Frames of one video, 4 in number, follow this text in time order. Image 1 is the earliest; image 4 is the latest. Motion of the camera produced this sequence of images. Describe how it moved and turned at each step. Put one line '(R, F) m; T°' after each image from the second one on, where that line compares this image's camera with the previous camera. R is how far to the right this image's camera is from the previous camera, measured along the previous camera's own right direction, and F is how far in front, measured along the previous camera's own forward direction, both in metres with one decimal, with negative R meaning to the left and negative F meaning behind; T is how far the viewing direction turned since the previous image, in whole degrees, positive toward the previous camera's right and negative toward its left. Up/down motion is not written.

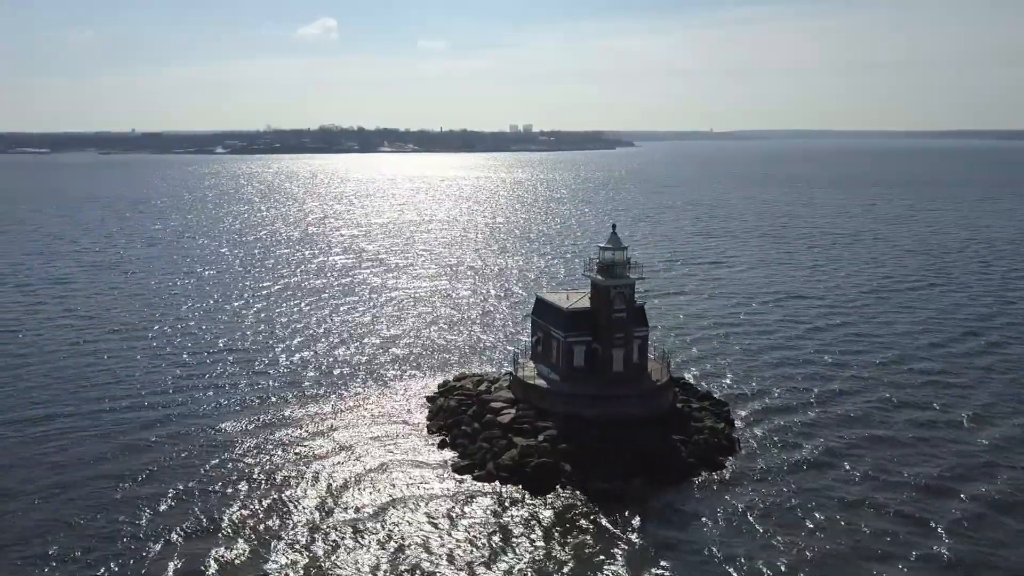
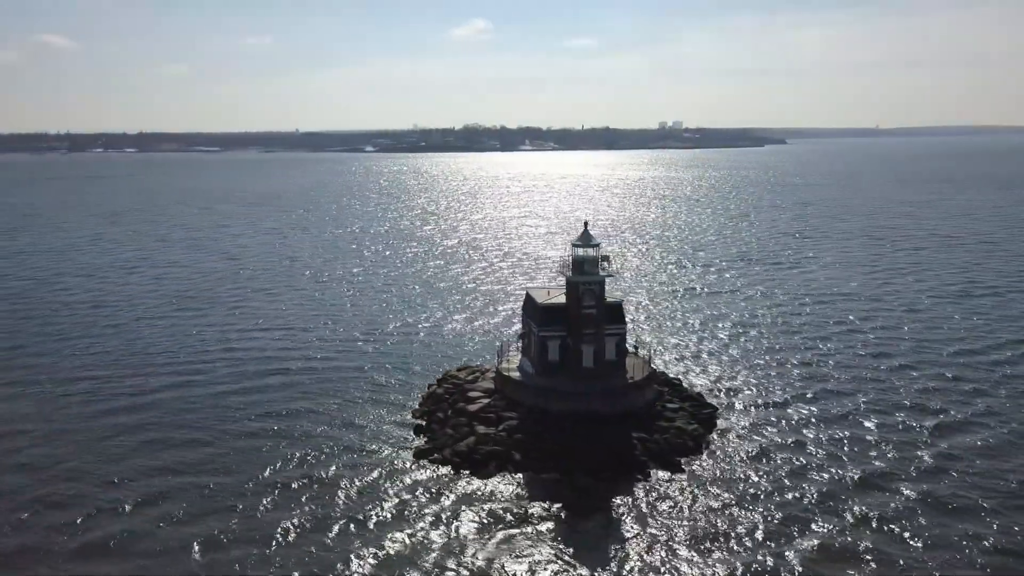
(+8.2, -0.3) m; -11°
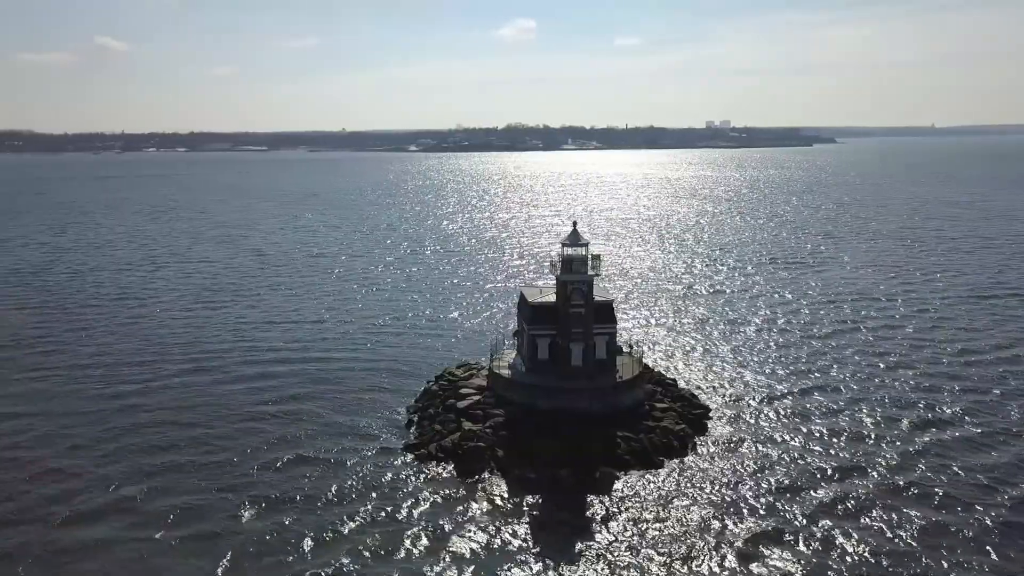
(+2.7, -0.3) m; -3°
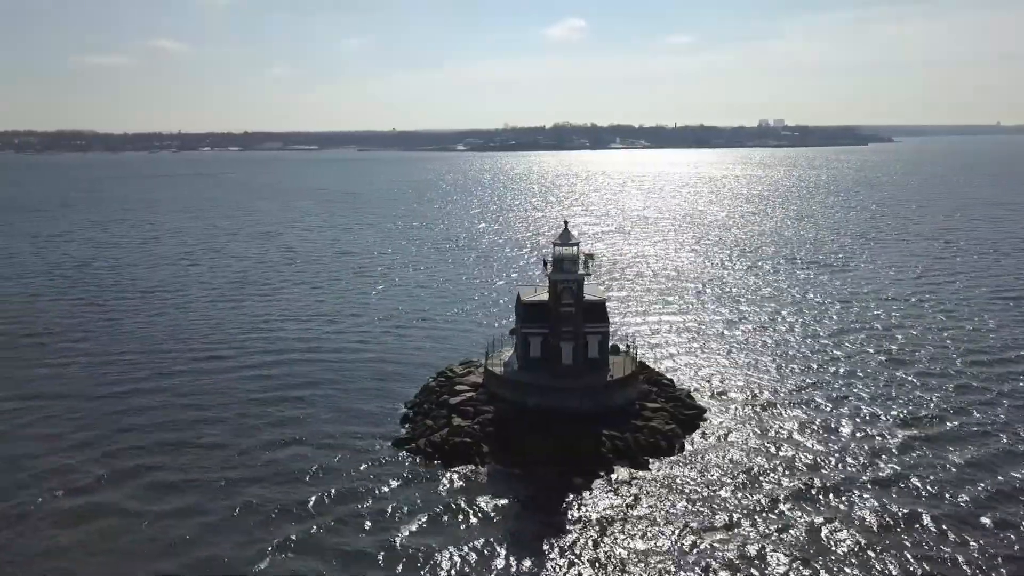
(+2.8, -0.3) m; -4°
